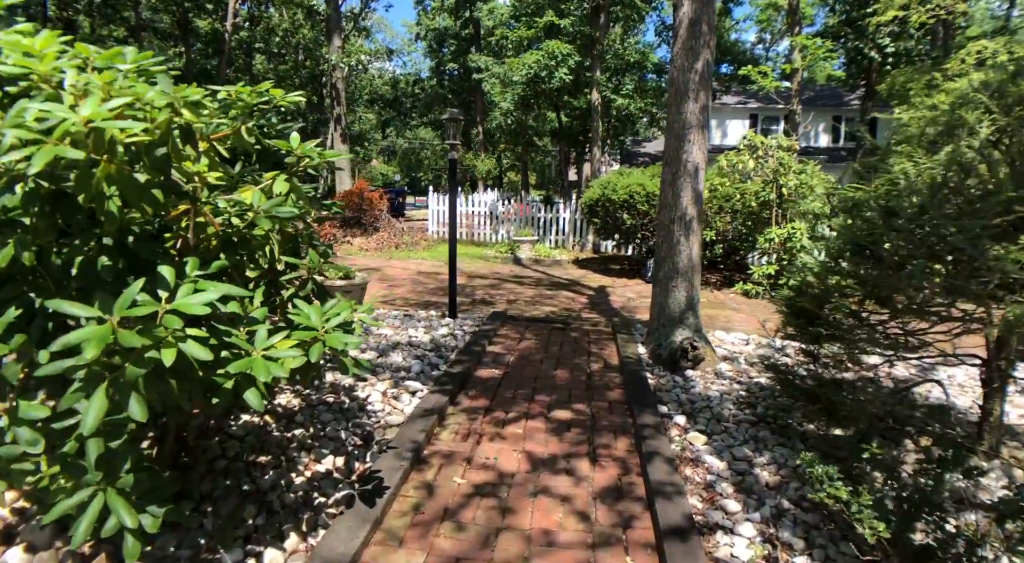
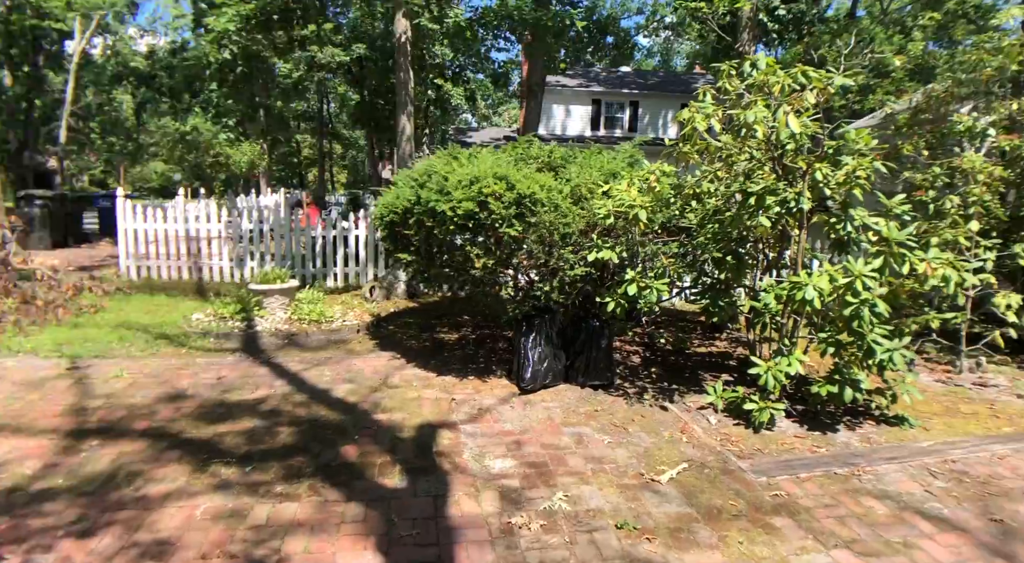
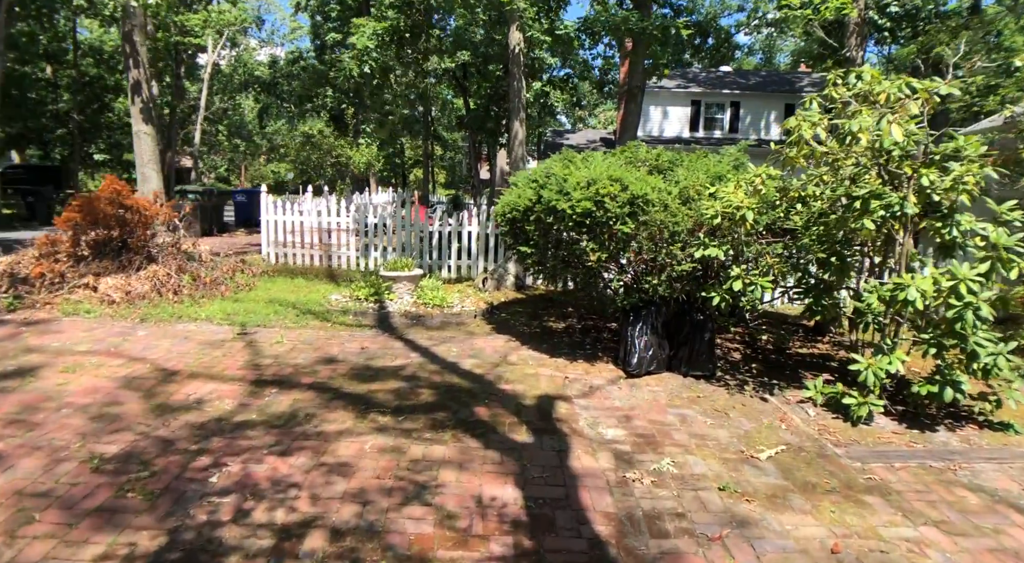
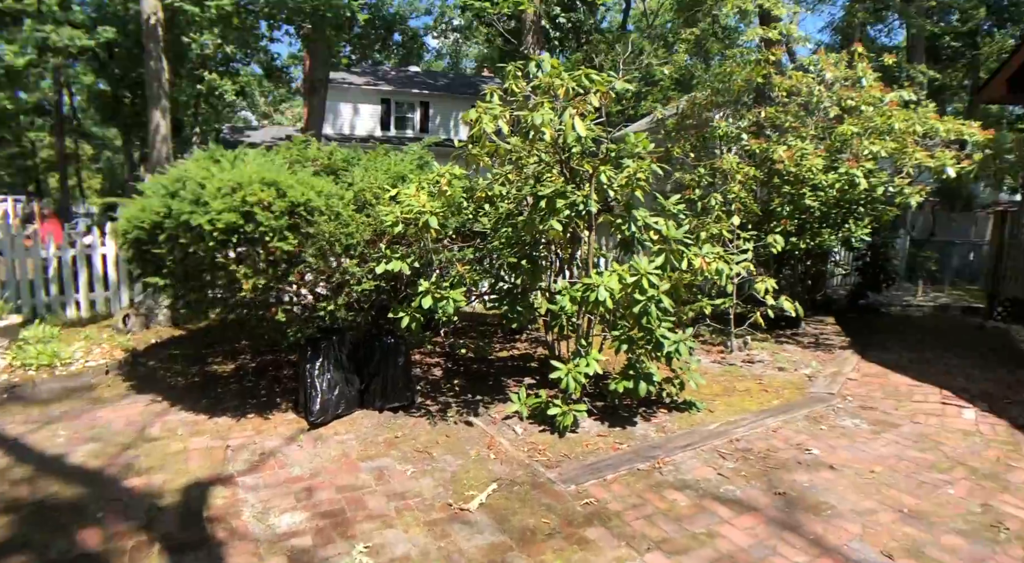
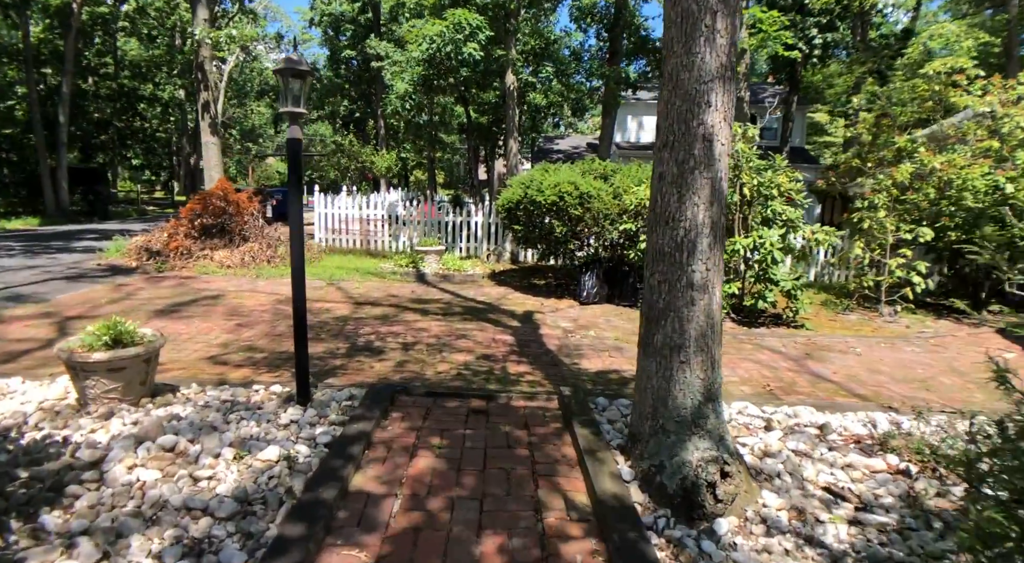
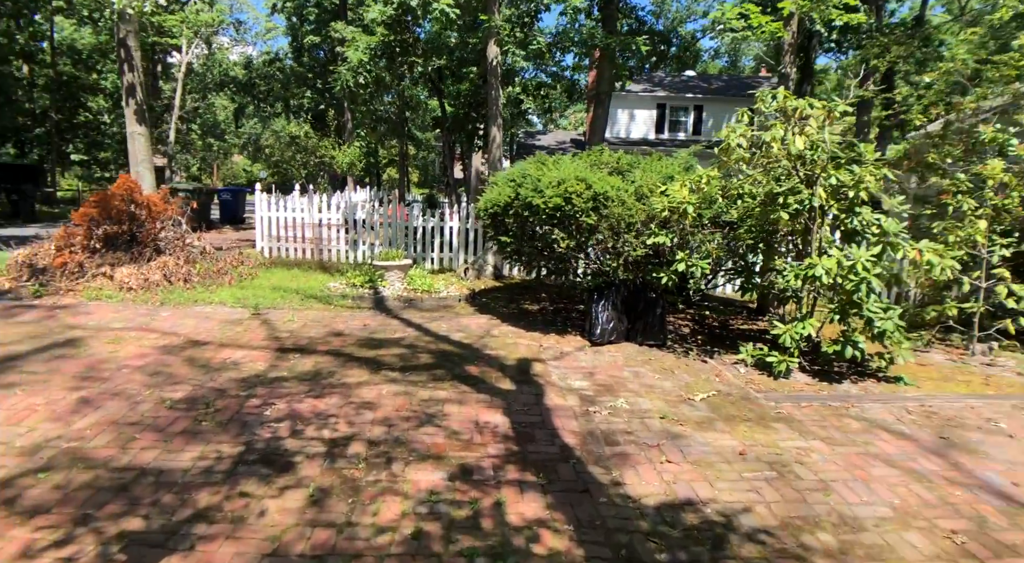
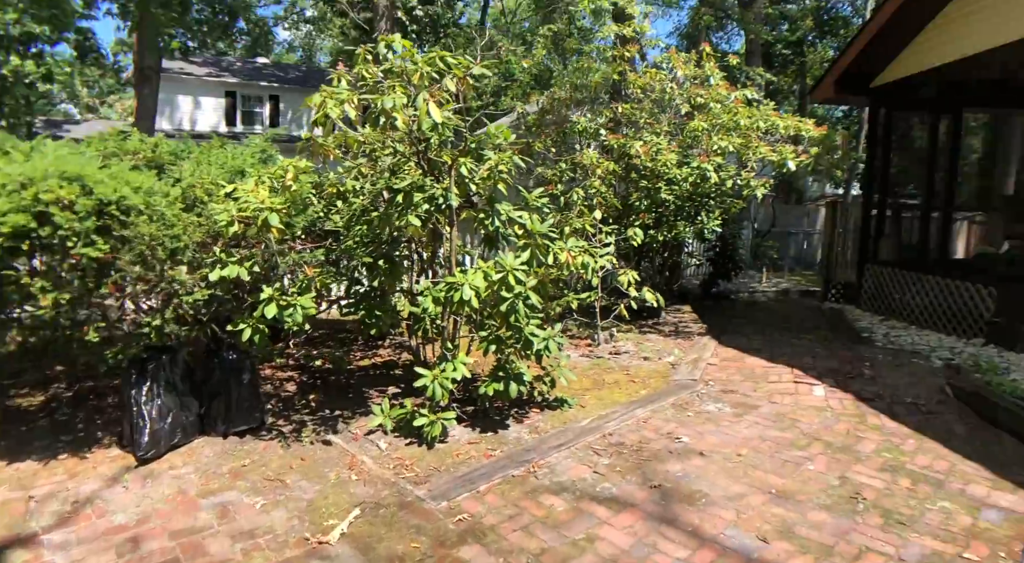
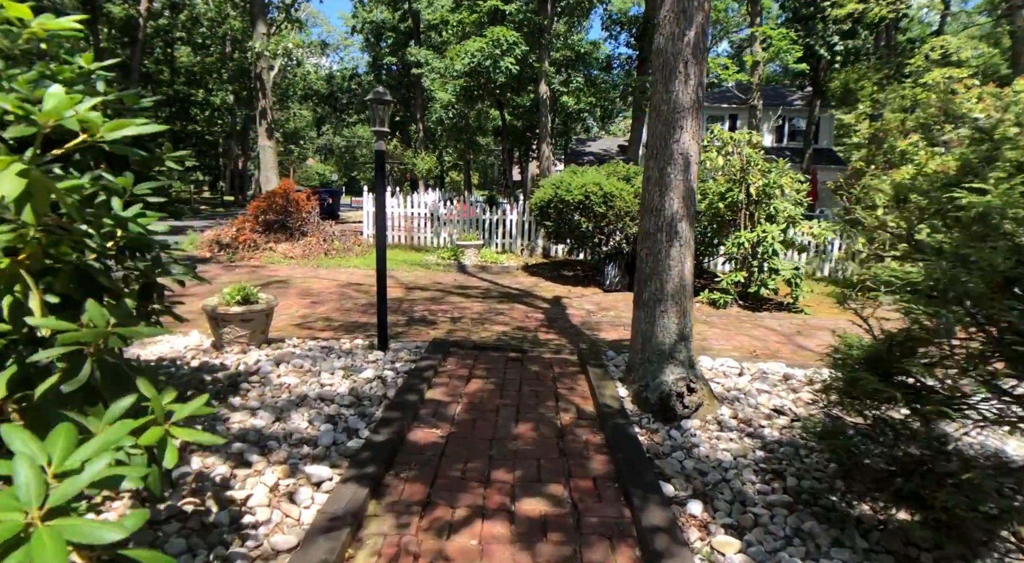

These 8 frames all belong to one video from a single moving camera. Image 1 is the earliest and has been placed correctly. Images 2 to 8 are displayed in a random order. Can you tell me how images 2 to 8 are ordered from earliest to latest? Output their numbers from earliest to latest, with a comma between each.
8, 5, 6, 3, 2, 4, 7
